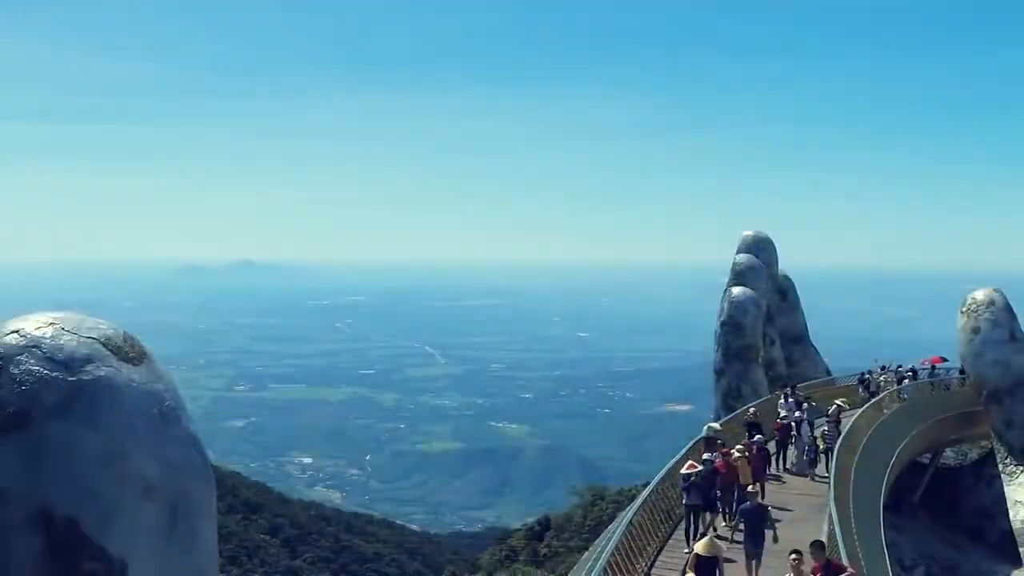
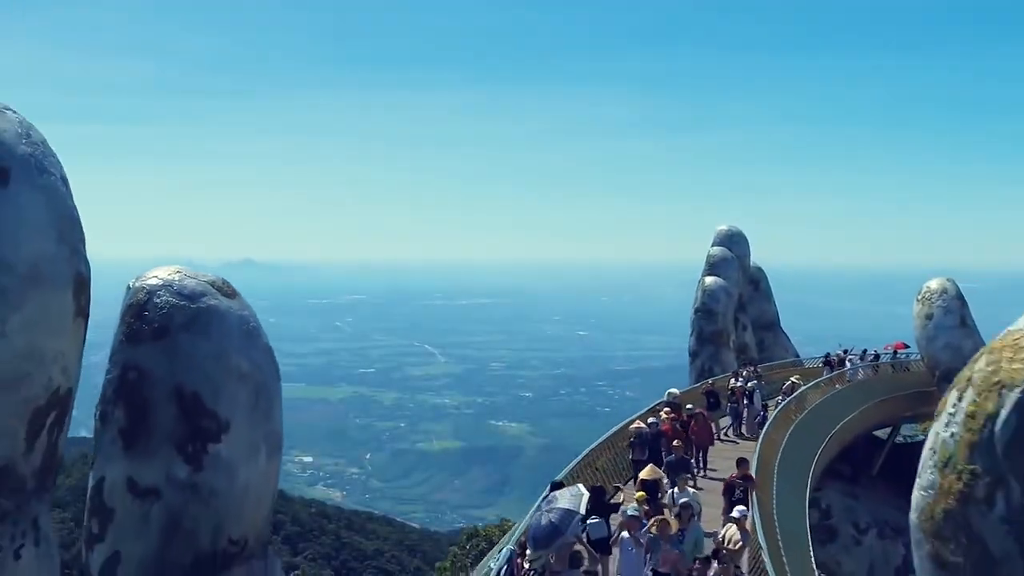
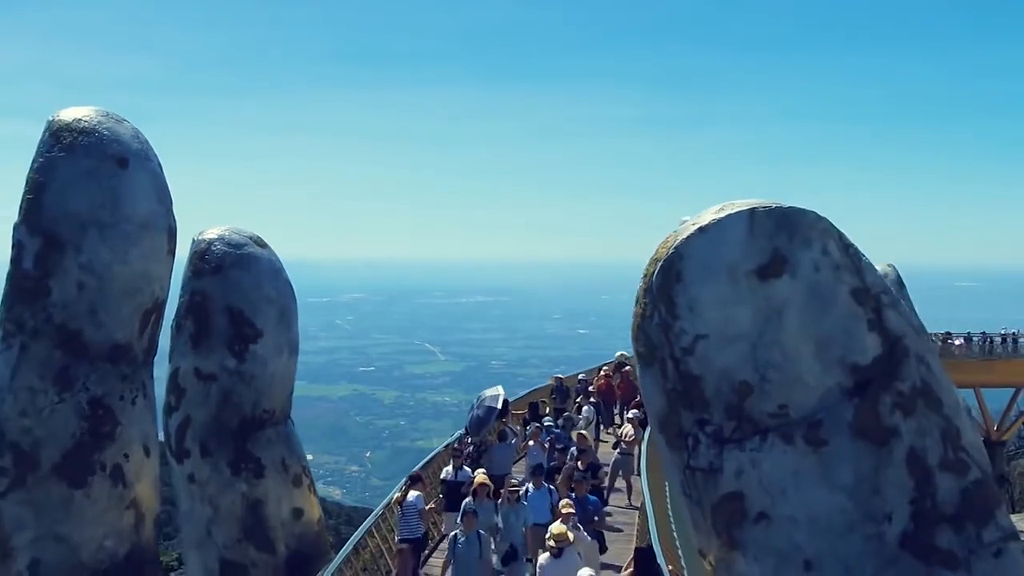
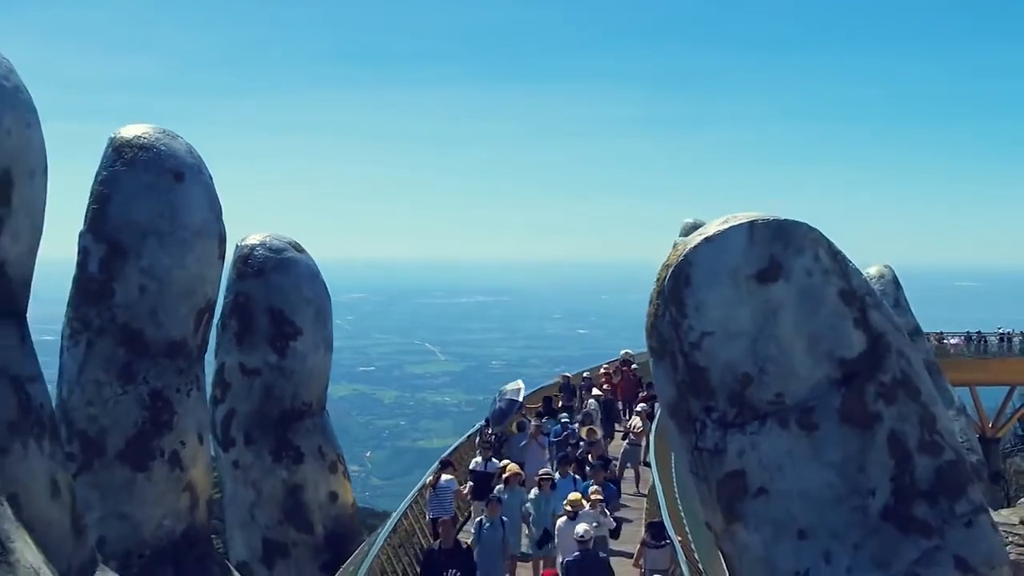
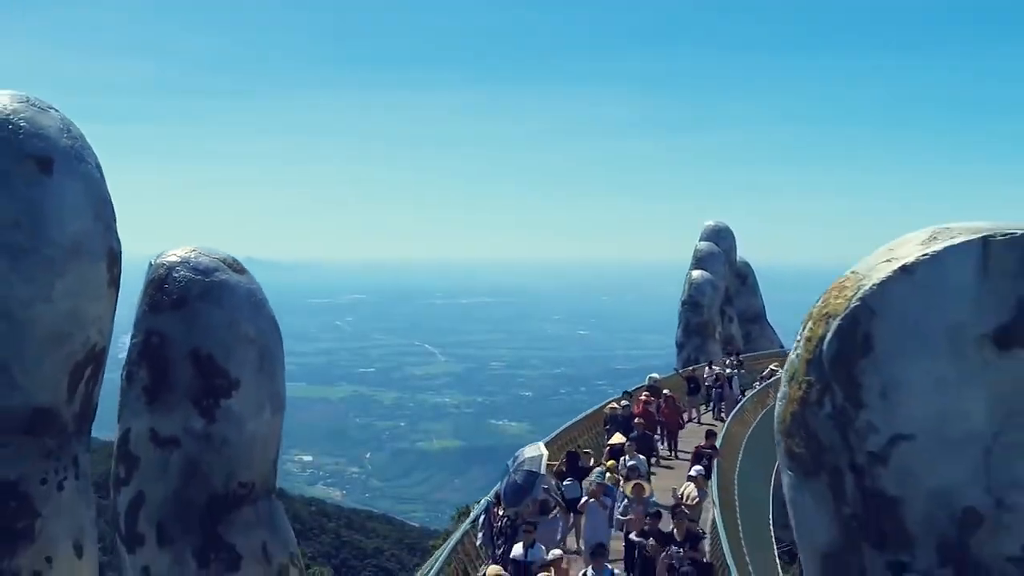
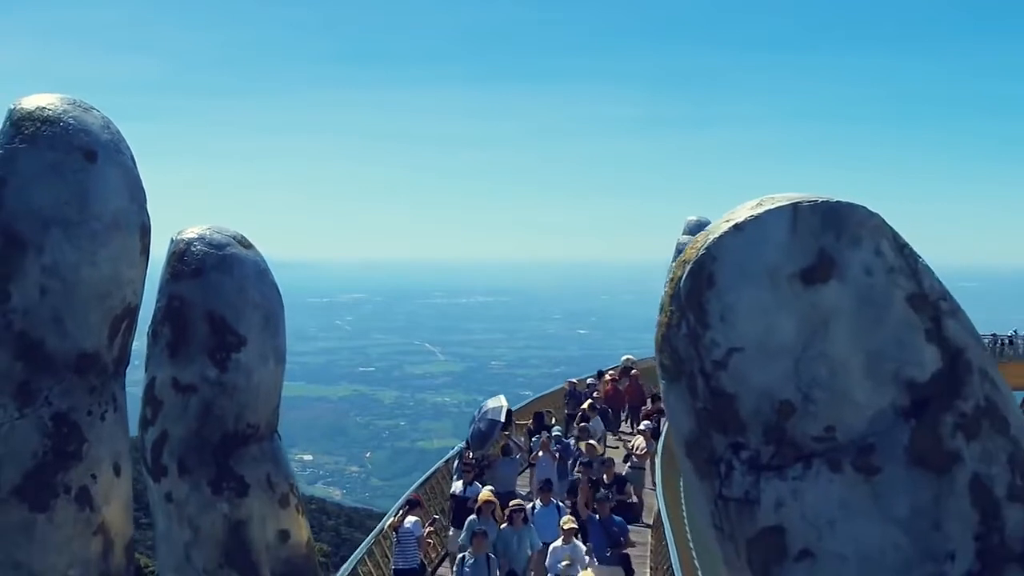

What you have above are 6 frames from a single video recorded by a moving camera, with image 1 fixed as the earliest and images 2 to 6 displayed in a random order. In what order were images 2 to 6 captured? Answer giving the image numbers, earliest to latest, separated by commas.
2, 5, 6, 3, 4
